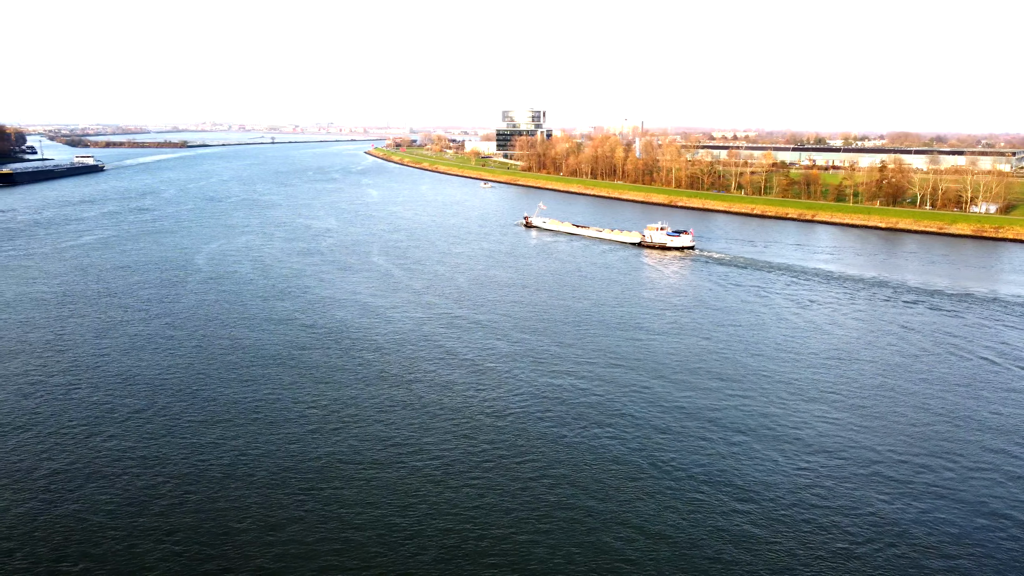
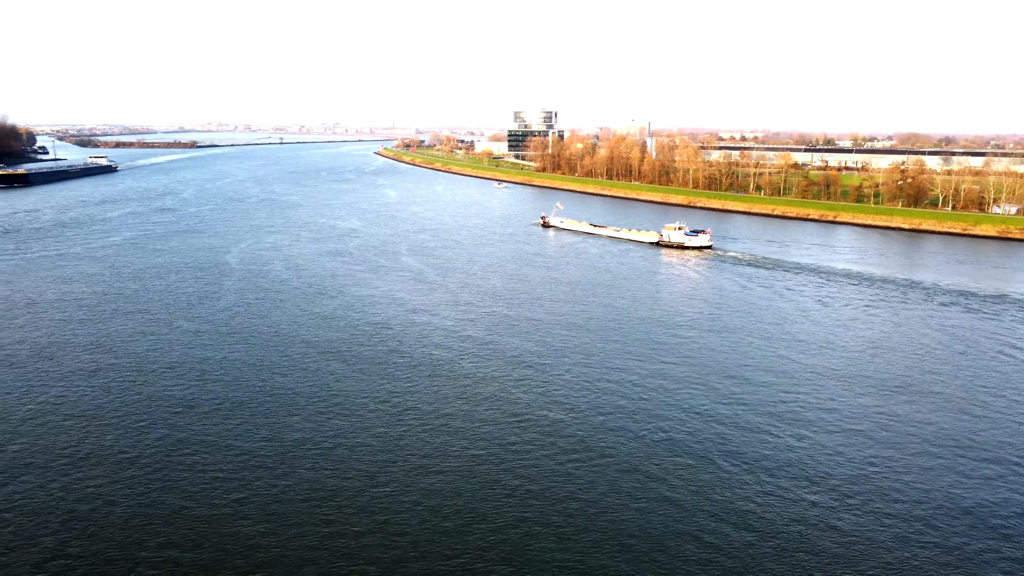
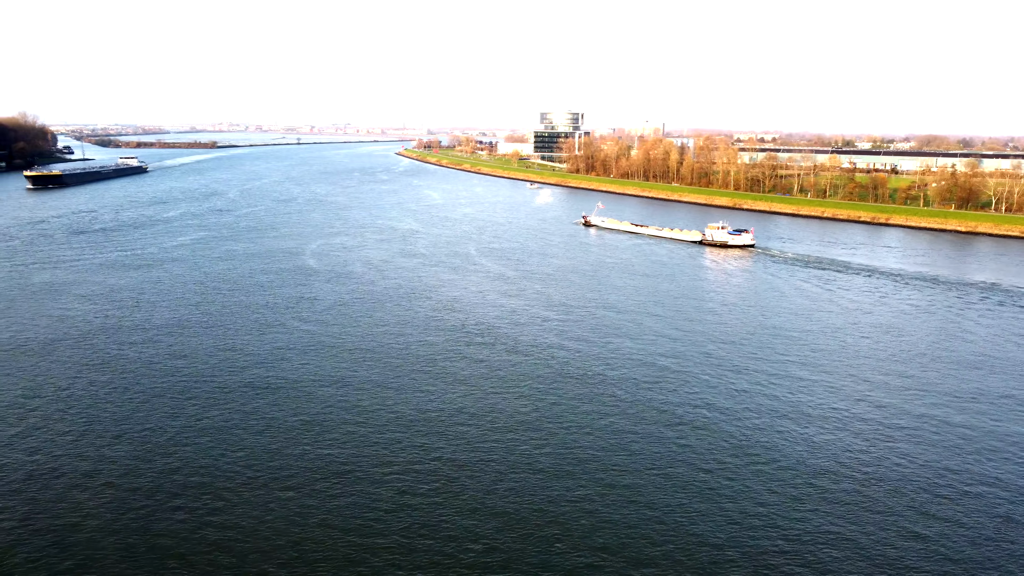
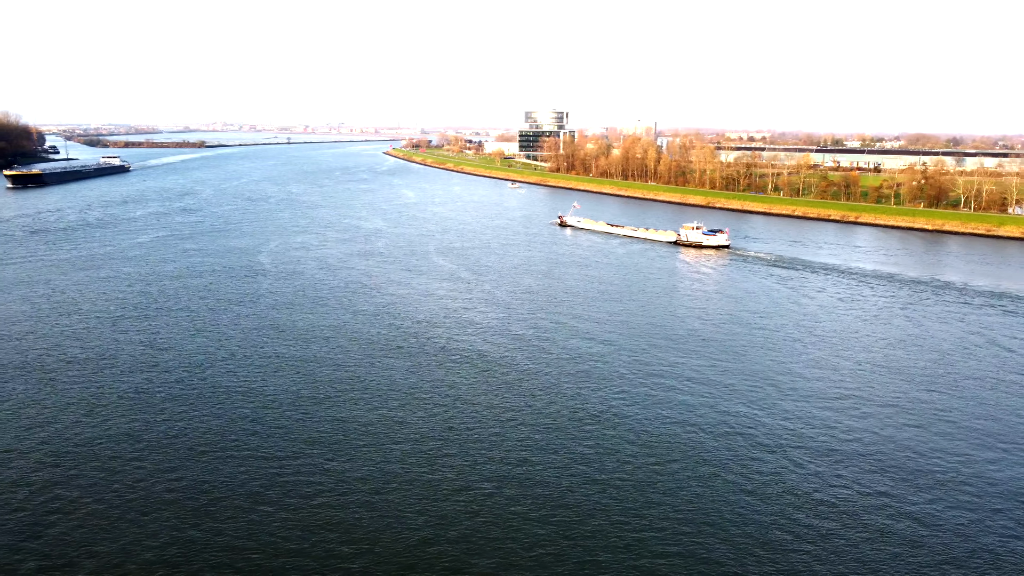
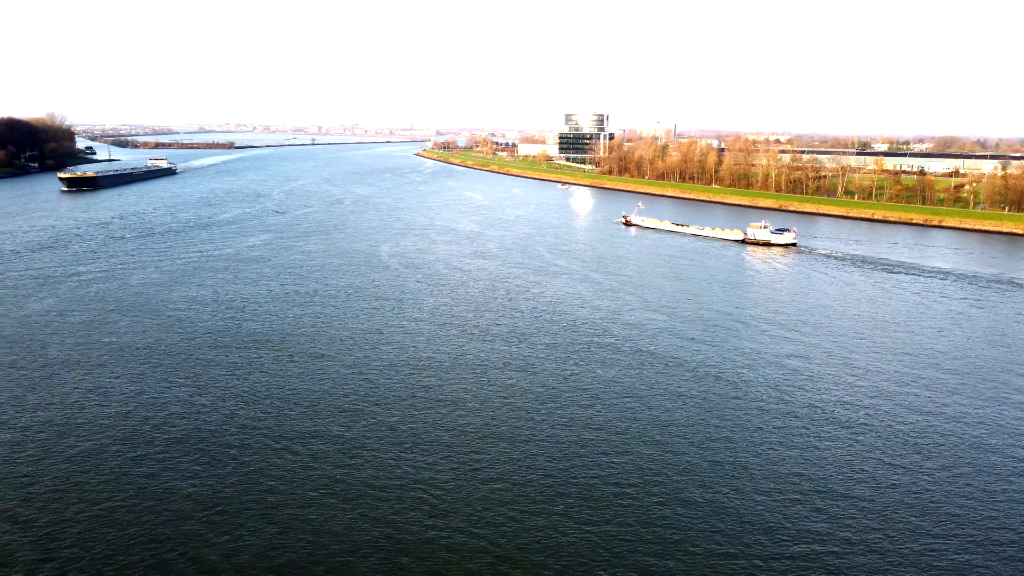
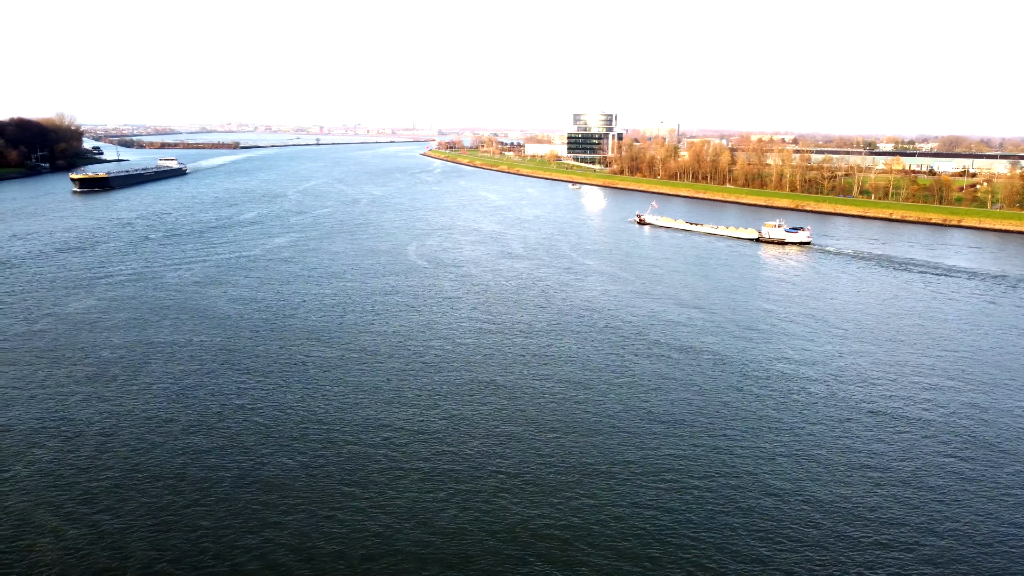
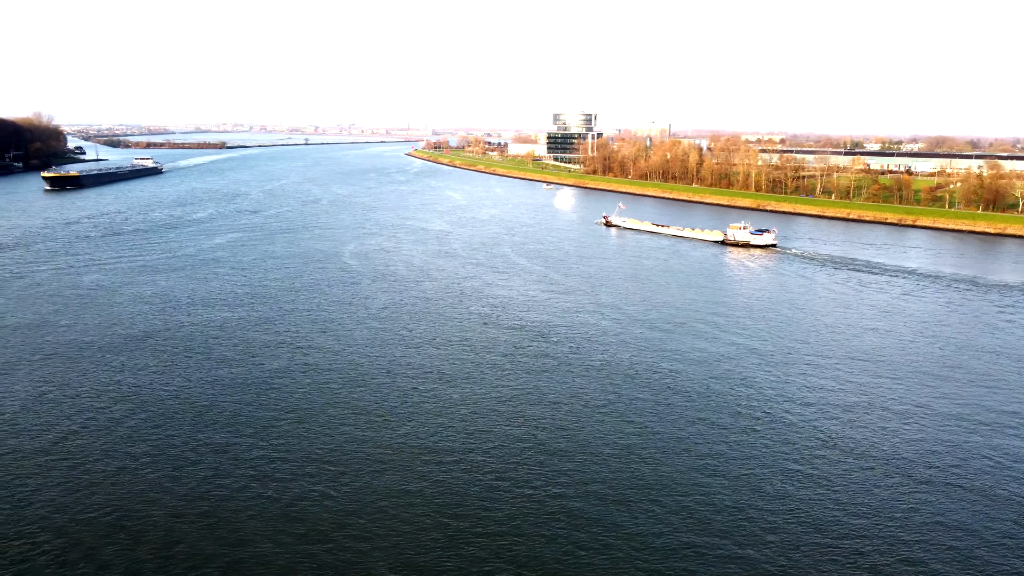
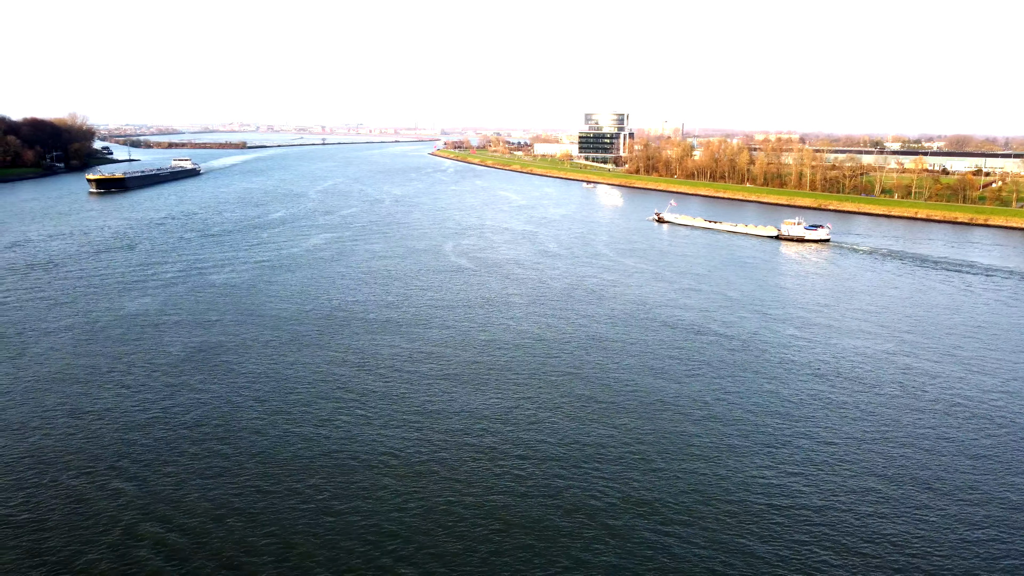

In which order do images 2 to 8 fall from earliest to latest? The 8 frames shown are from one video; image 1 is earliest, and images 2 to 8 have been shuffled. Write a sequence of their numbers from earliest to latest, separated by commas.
2, 4, 3, 7, 5, 6, 8
